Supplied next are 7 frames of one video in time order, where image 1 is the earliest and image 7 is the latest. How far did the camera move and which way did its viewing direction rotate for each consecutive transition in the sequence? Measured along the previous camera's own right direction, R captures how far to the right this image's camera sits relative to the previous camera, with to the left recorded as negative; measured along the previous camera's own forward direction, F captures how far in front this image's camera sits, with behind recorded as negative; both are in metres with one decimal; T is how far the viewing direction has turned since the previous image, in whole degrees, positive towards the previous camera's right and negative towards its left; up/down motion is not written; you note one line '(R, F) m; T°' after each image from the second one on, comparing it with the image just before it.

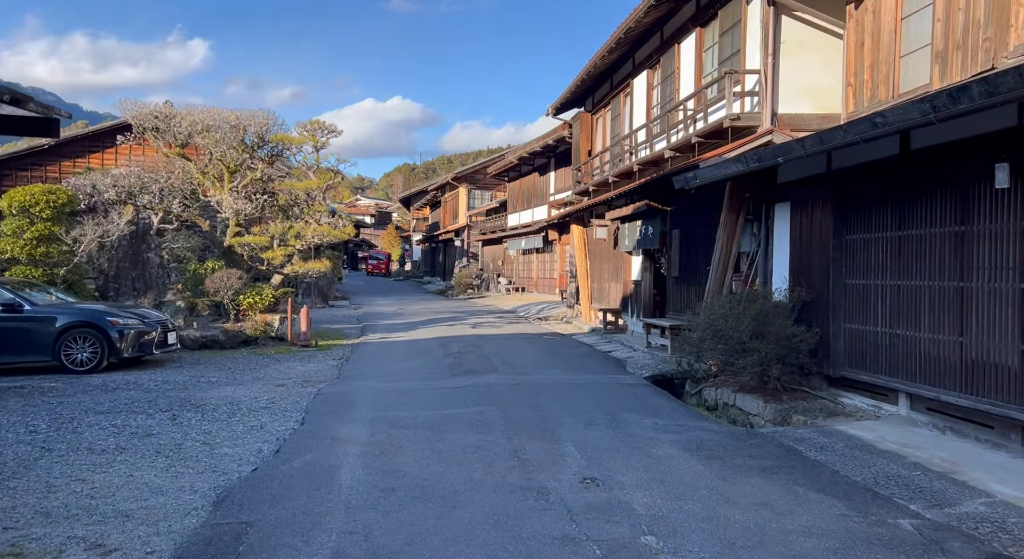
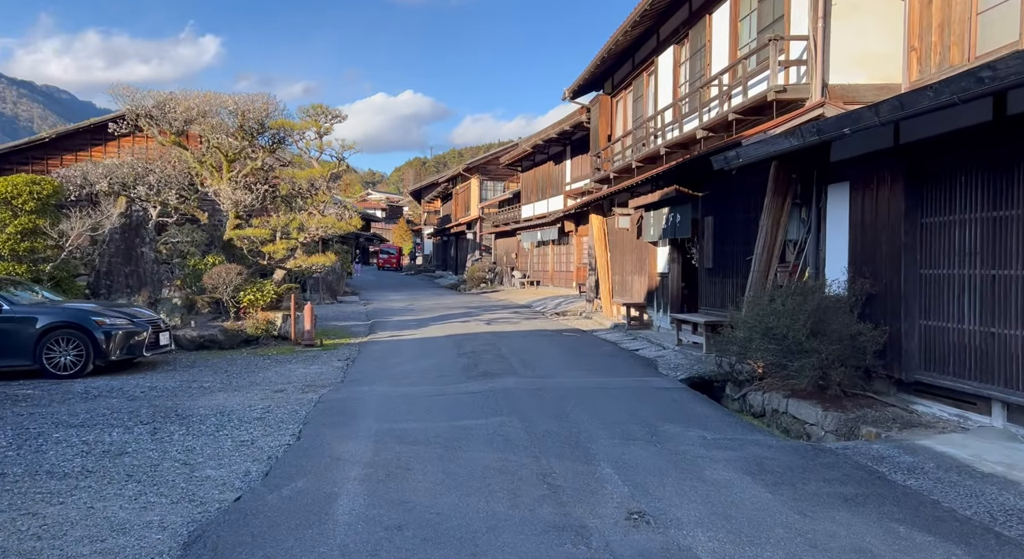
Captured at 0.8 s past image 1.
(-0.1, +1.0) m; -1°
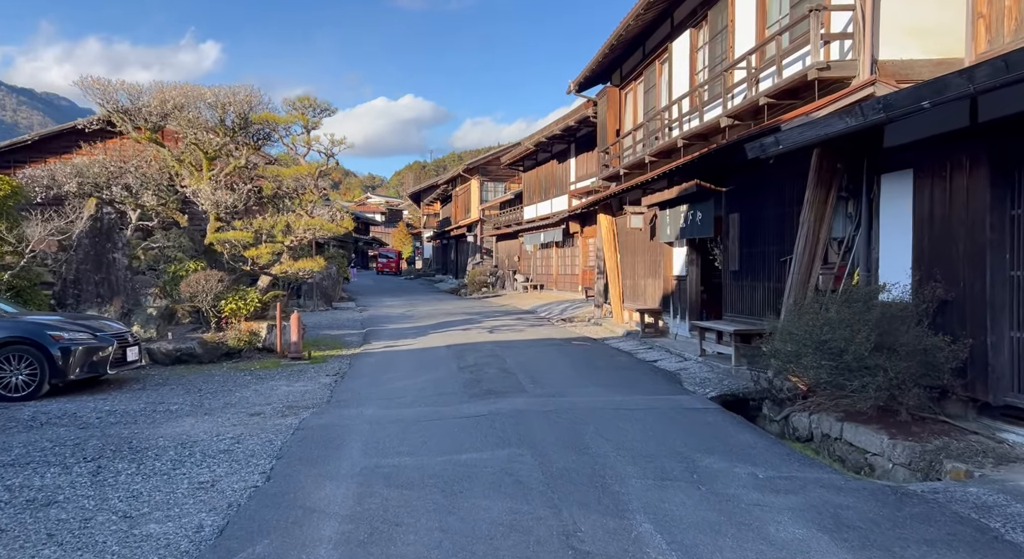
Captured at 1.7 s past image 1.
(-0.1, +1.1) m; 0°
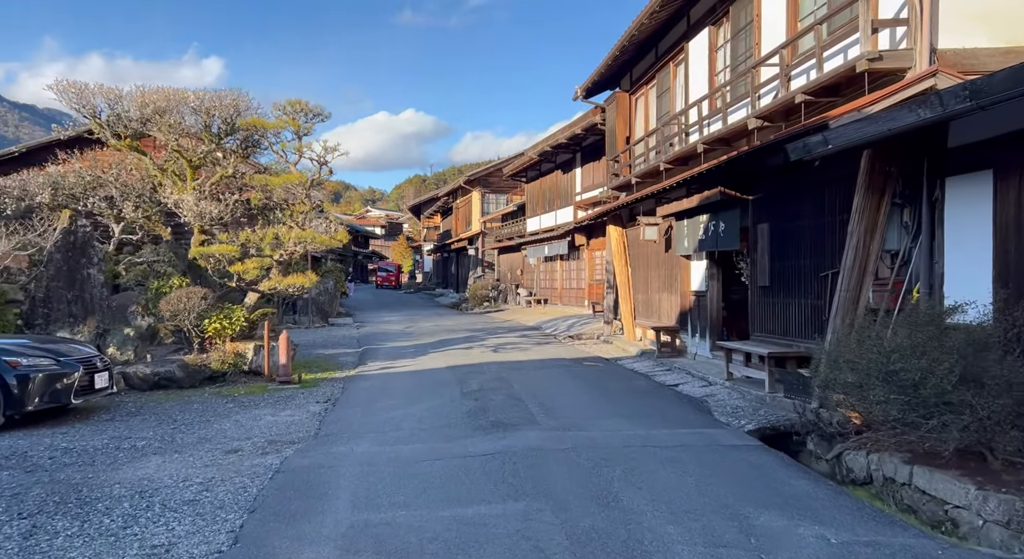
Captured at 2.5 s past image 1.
(-0.1, +0.9) m; 0°
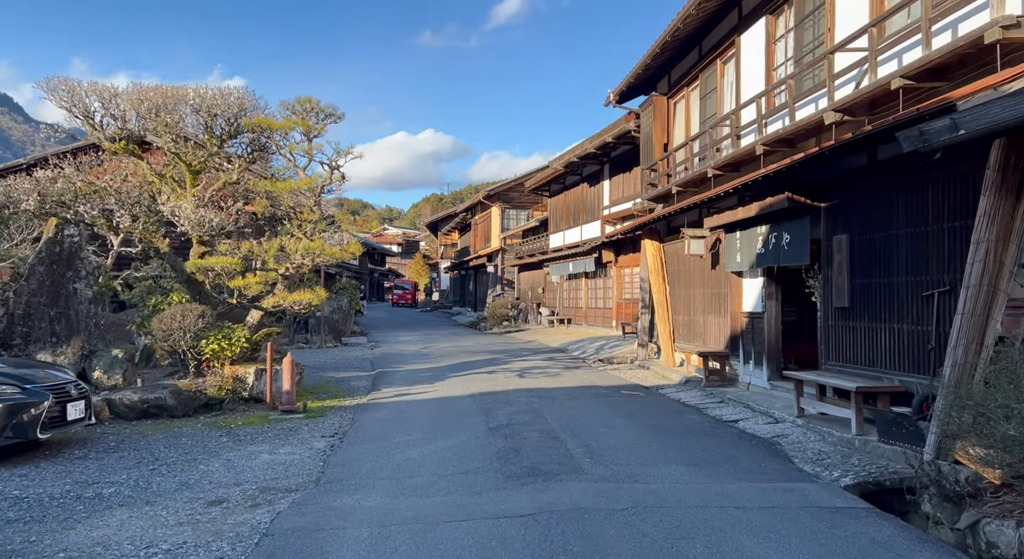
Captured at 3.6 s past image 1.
(-0.2, +1.3) m; -1°
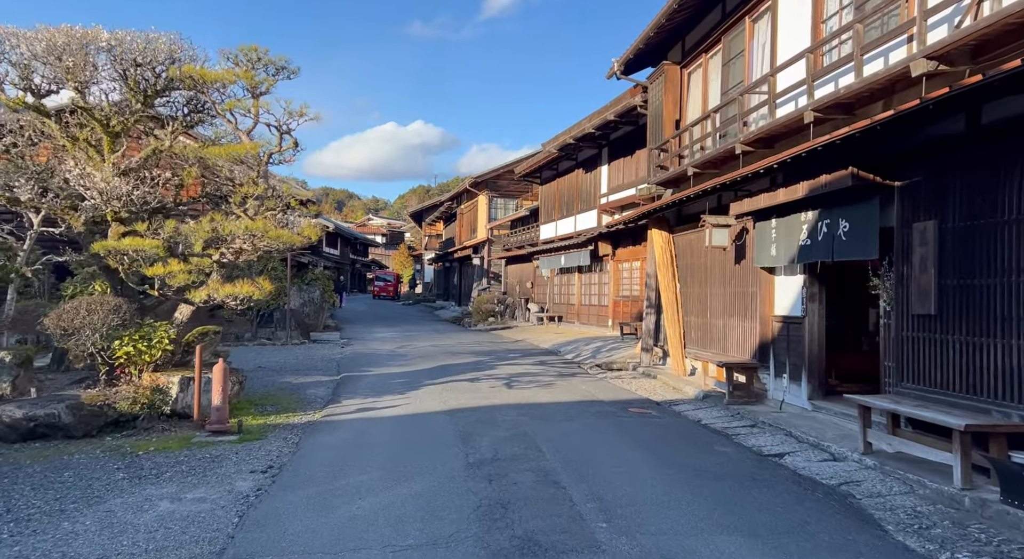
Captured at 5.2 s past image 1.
(0.0, +1.9) m; +1°
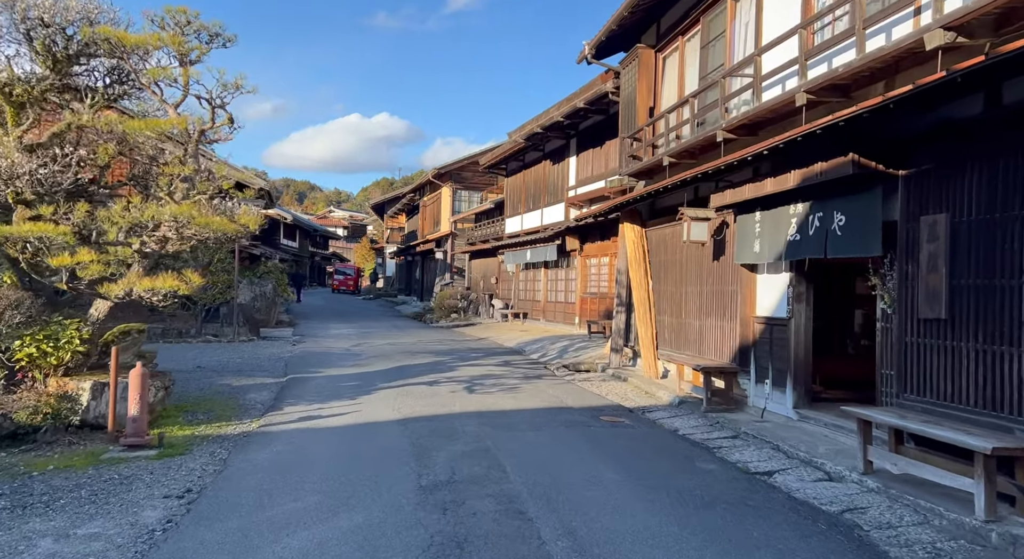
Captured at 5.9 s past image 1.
(0.0, +0.9) m; +3°
